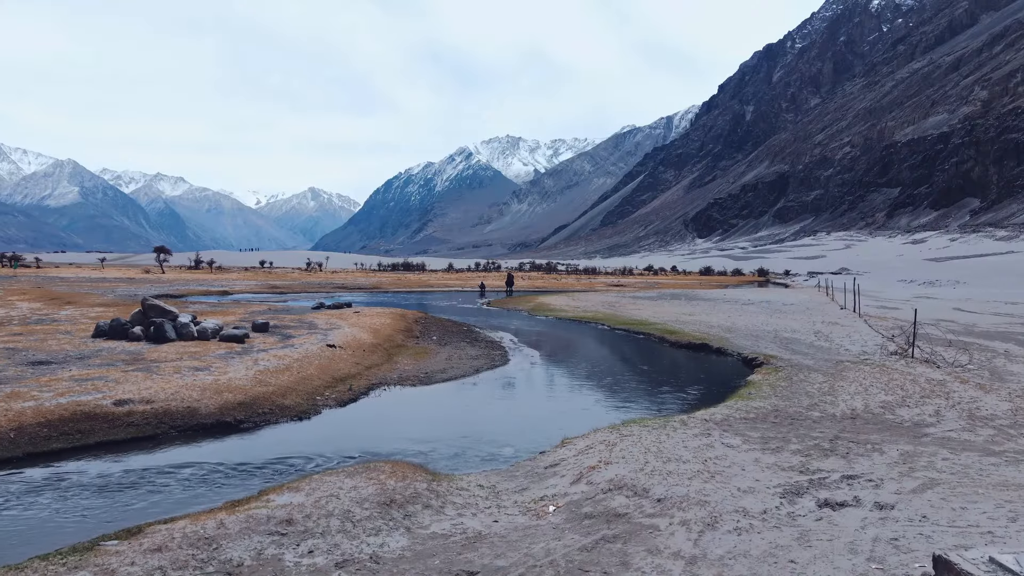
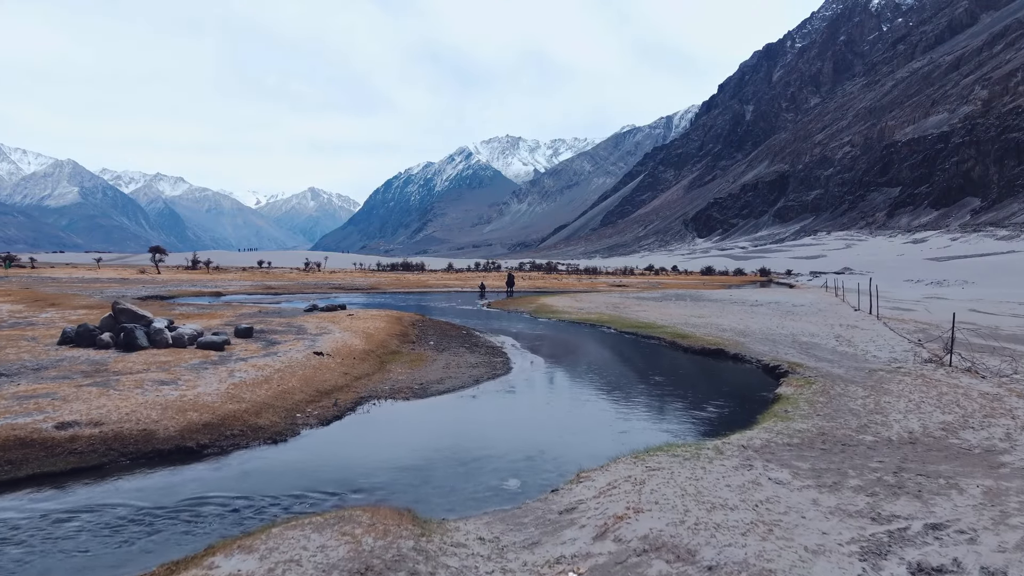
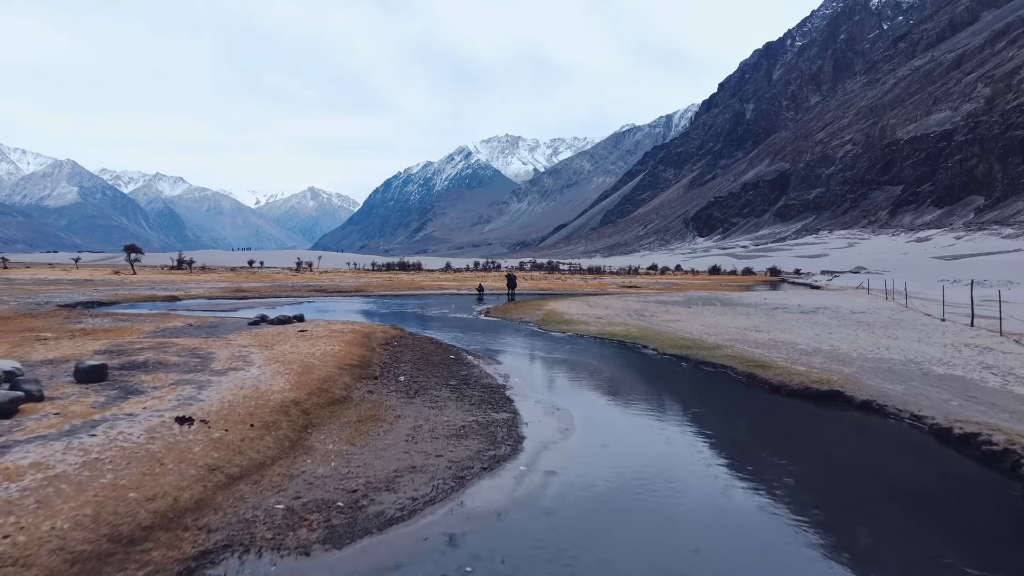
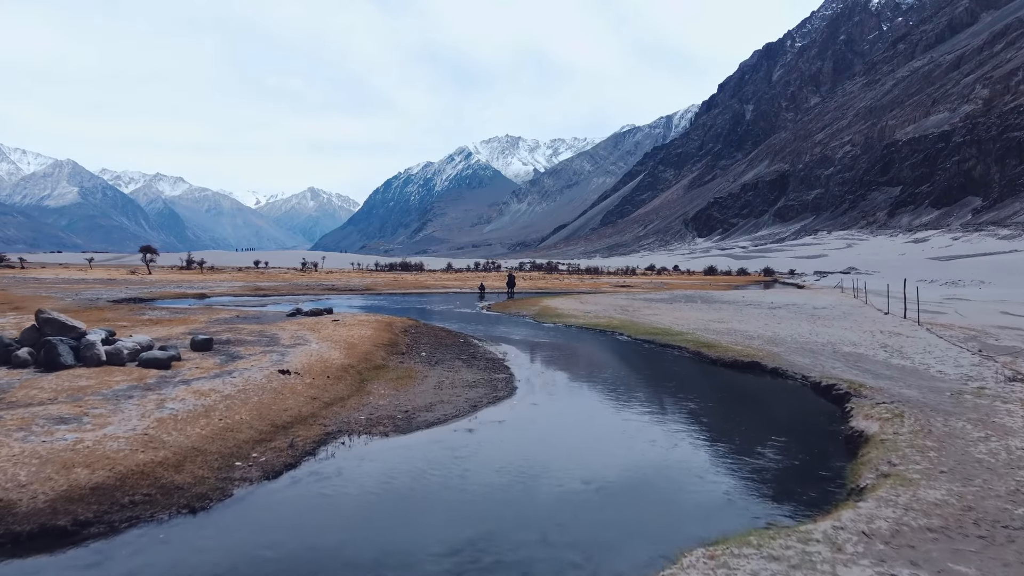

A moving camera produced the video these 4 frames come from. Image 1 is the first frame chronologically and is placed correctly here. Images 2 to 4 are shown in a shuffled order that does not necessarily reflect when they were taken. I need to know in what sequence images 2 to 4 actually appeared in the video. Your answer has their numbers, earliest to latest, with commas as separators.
2, 4, 3
